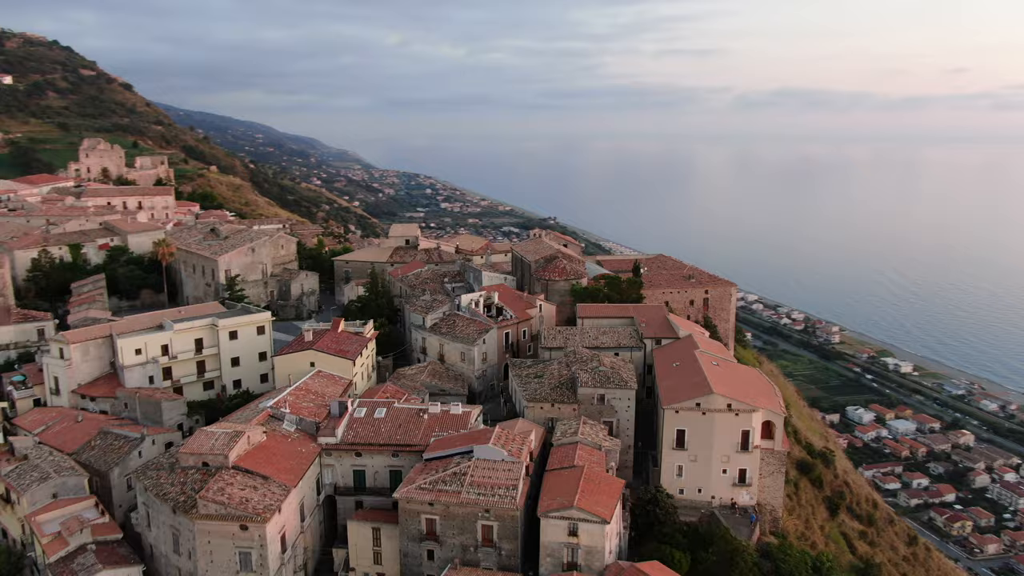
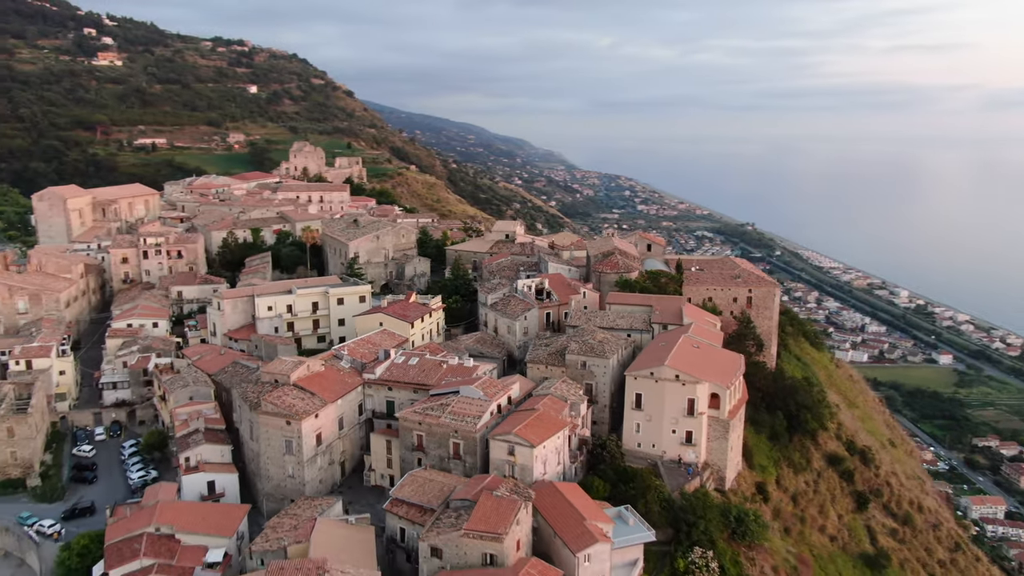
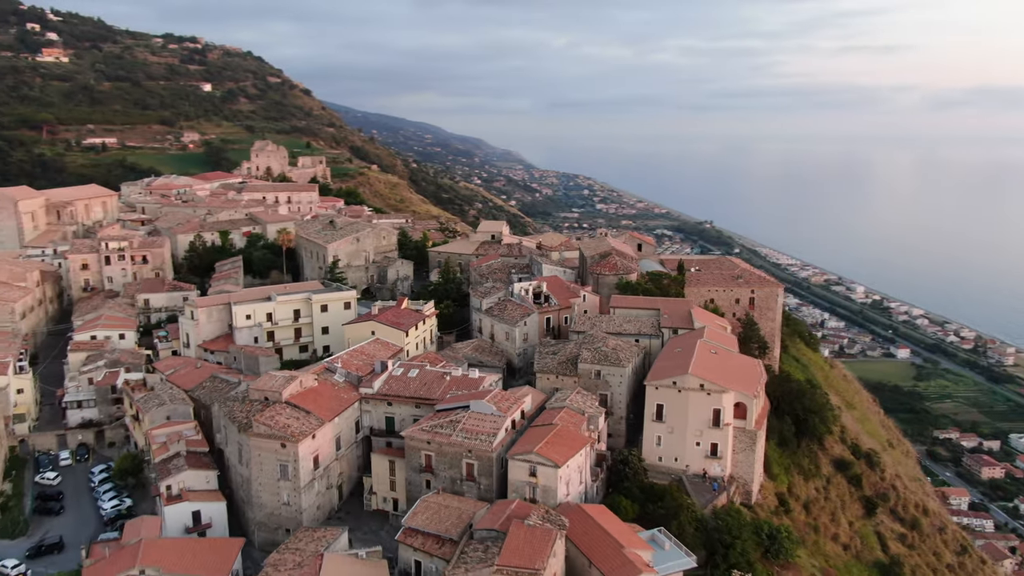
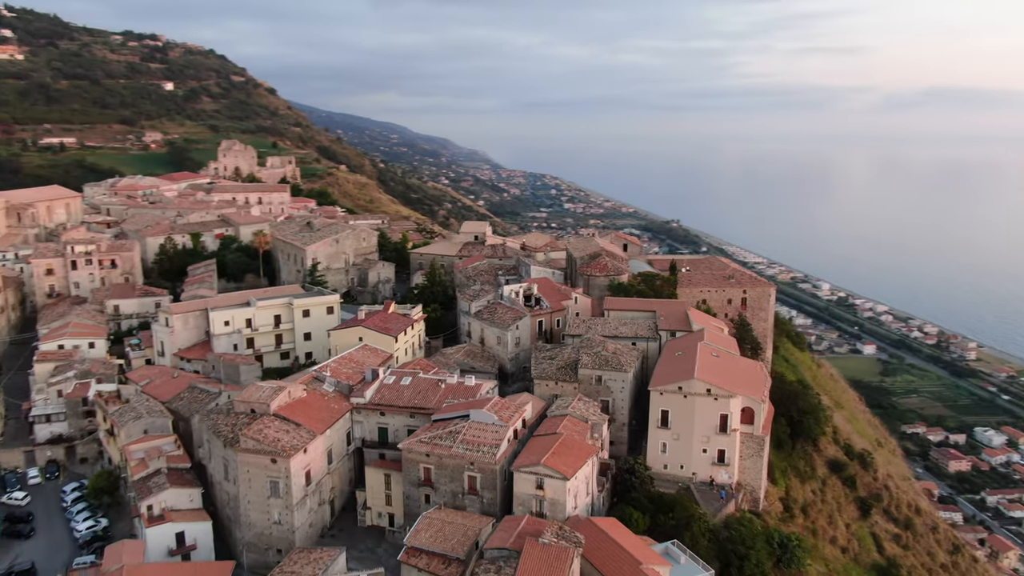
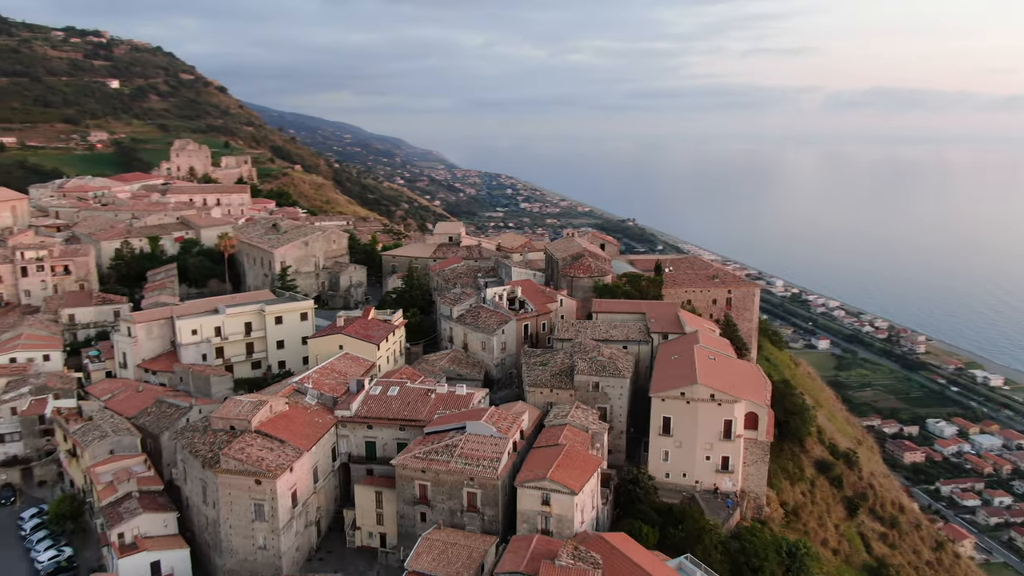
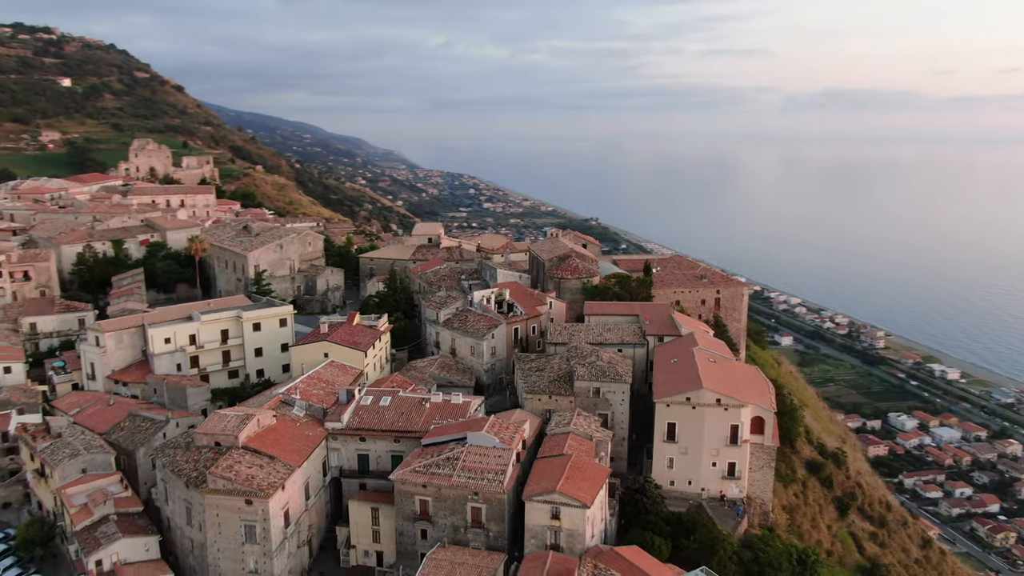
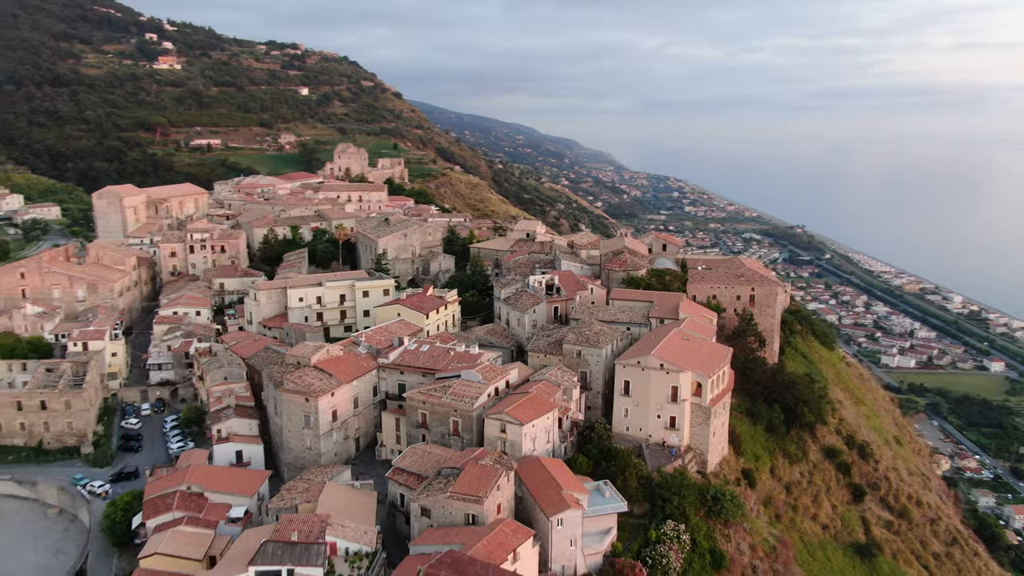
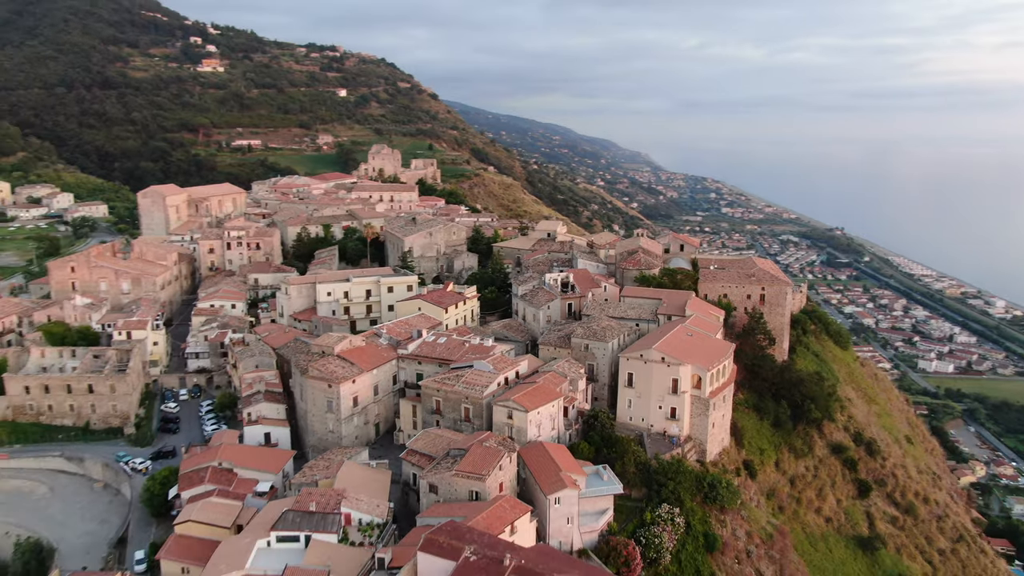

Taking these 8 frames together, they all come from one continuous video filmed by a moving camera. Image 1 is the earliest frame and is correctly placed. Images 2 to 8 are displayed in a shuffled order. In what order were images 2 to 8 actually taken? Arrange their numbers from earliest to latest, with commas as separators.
6, 5, 4, 3, 2, 7, 8
